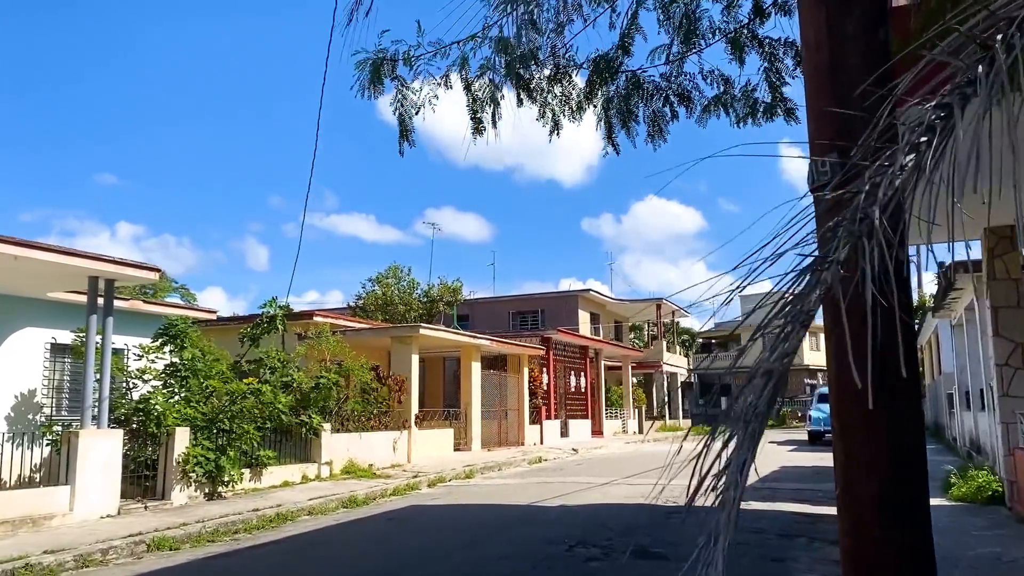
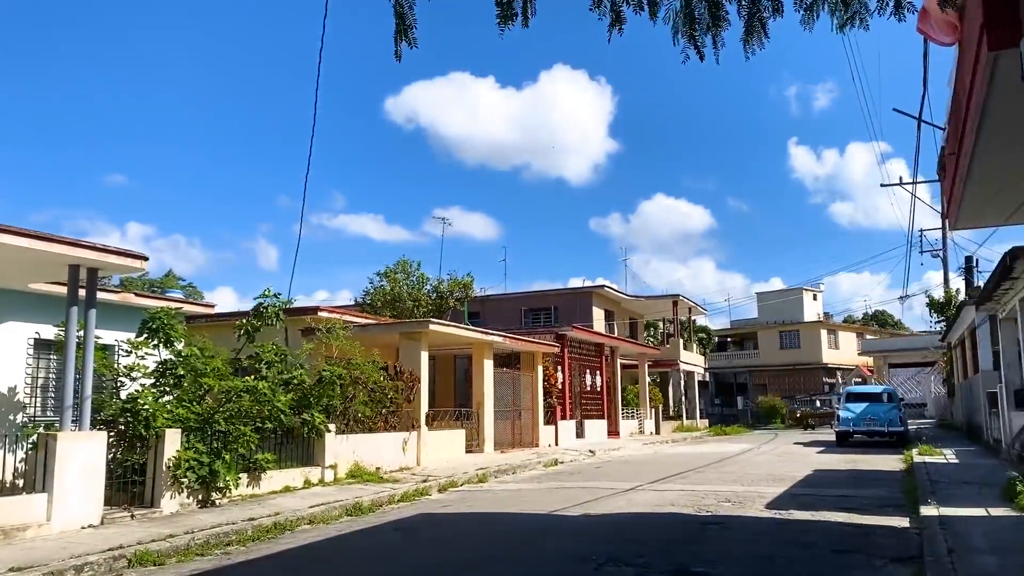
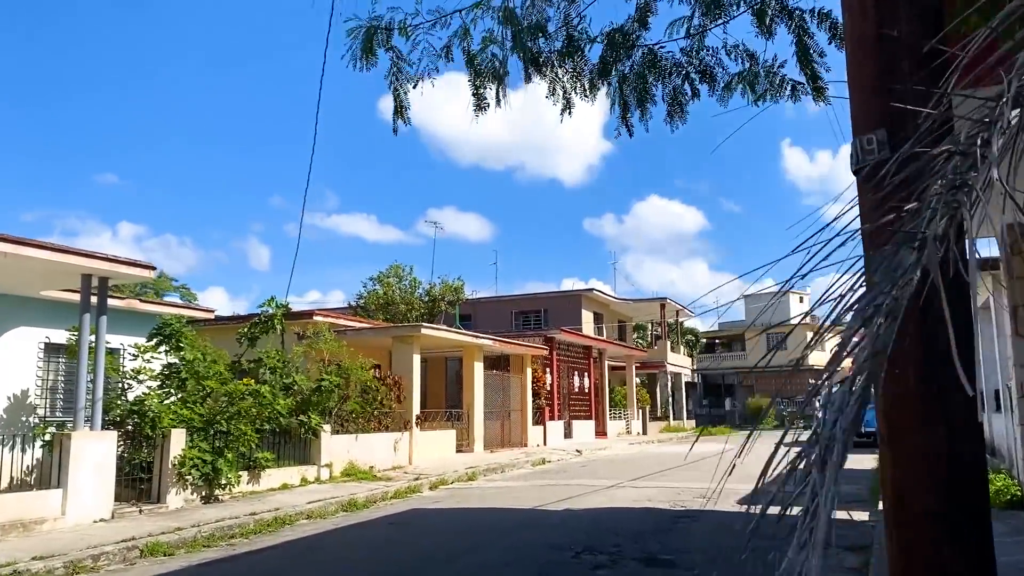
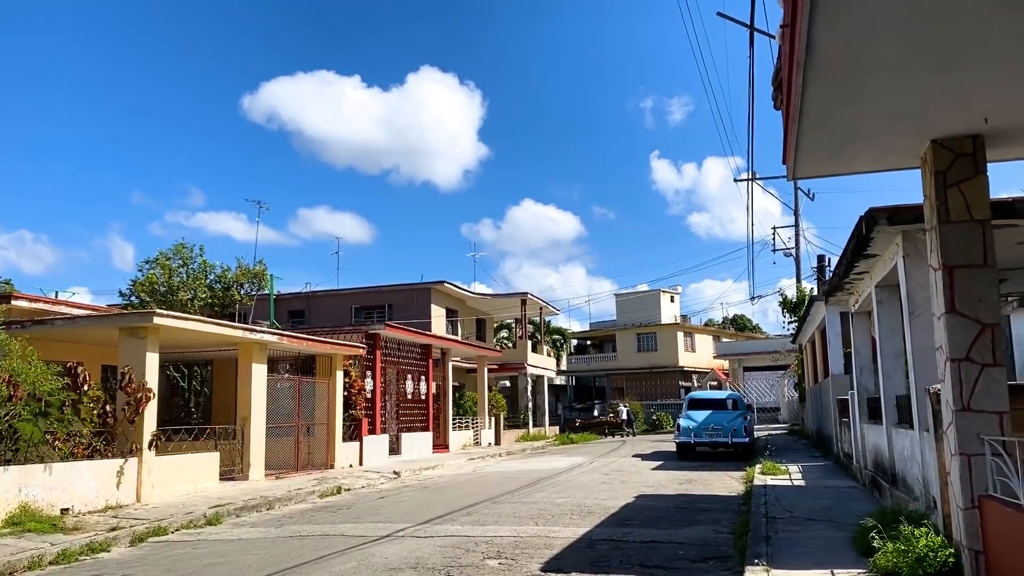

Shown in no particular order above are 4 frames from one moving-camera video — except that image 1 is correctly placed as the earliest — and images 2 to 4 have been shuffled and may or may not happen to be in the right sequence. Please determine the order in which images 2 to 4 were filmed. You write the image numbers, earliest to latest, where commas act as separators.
3, 2, 4
